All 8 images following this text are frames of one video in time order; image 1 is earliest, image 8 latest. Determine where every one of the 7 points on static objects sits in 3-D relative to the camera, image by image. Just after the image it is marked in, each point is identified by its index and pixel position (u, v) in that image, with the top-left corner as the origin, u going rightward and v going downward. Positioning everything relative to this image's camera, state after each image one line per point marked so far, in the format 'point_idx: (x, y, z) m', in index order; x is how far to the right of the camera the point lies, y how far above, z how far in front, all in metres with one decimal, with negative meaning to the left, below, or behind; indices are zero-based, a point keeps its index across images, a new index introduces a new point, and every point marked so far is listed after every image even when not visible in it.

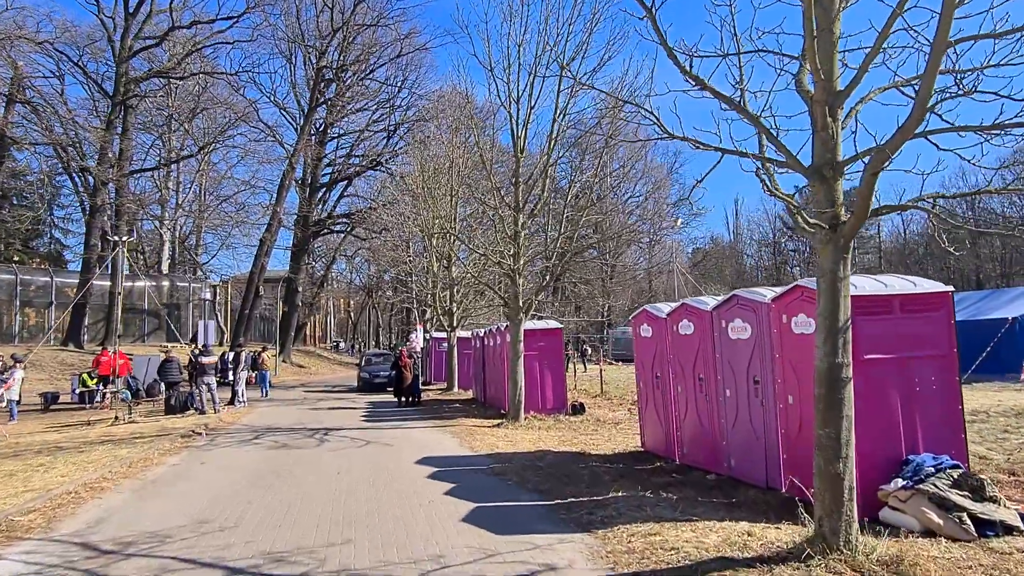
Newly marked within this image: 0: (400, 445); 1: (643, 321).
0: (-2.0, -2.8, +13.2) m
1: (+2.1, -0.5, +11.9) m
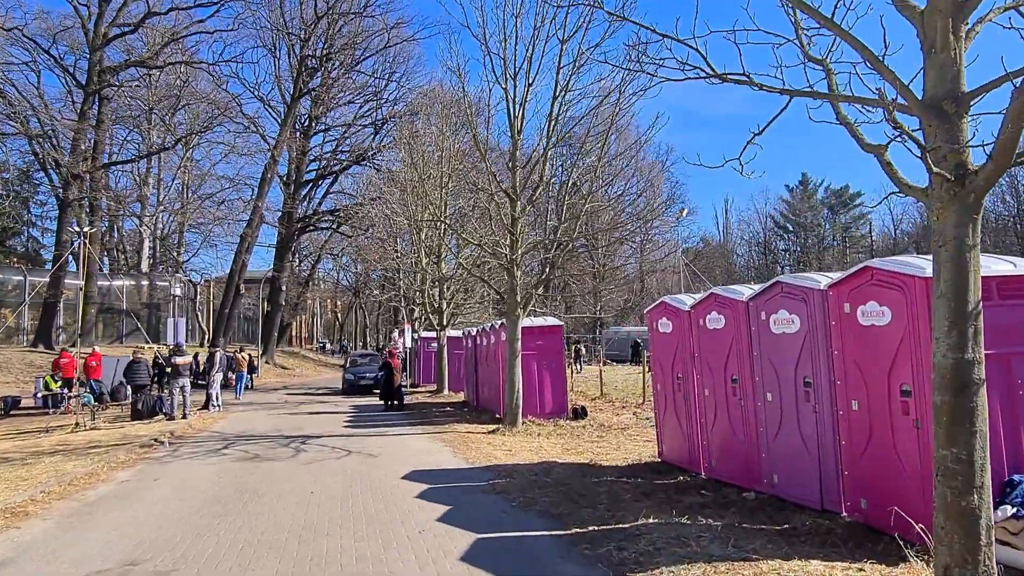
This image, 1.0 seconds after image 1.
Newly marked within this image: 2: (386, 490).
0: (-2.0, -2.7, +11.8) m
1: (+2.1, -0.4, +10.5) m
2: (-1.6, -2.5, +9.2) m
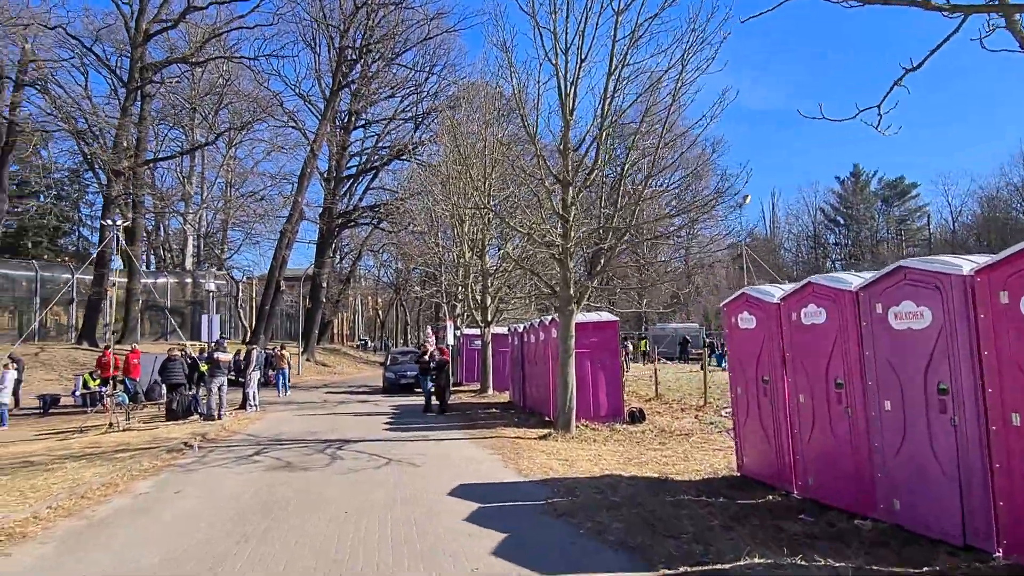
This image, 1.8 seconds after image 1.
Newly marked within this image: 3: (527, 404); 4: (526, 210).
0: (-1.2, -2.6, +10.7) m
1: (+2.9, -0.3, +9.1) m
2: (-0.9, -2.4, +8.0) m
3: (+0.4, -3.1, +19.6) m
4: (+0.4, +1.9, +17.9) m
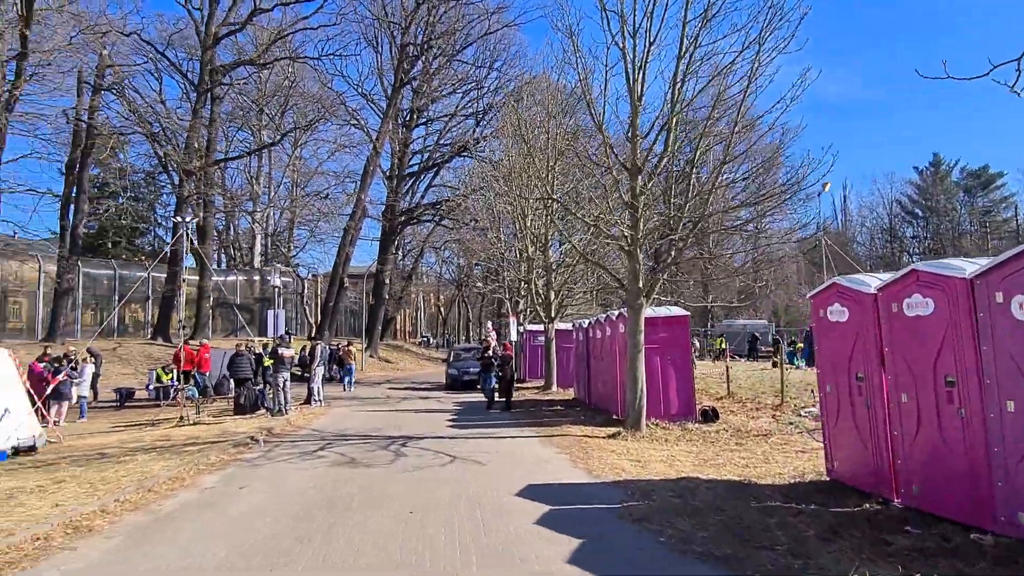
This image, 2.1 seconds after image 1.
0: (-0.2, -2.5, +10.3) m
1: (+3.7, -0.1, +8.4) m
2: (-0.1, -2.3, +7.6) m
3: (+2.1, -2.9, +19.0) m
4: (+1.9, +2.0, +17.3) m
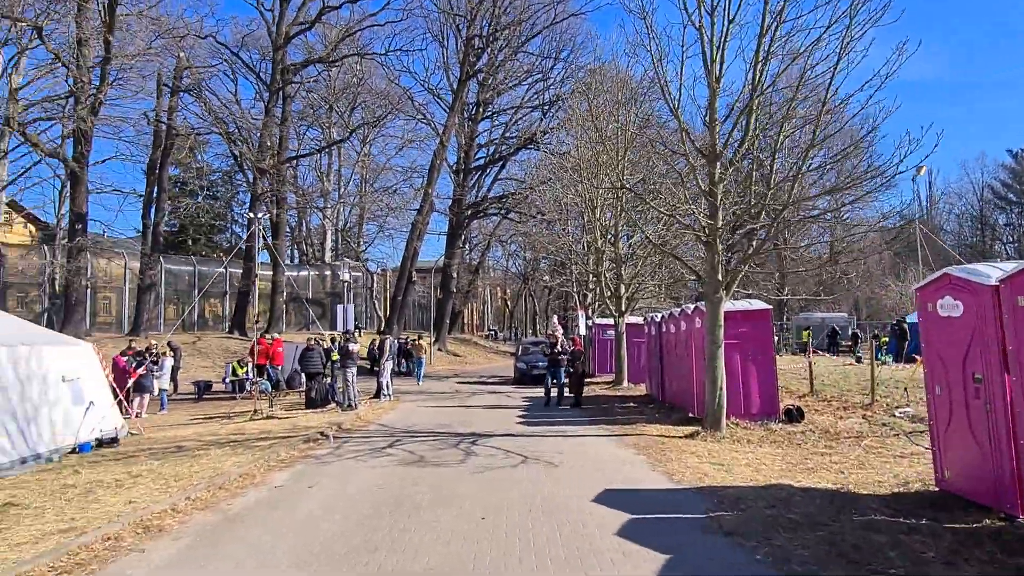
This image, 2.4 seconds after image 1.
0: (+0.8, -2.4, +9.9) m
1: (+4.5, 0.0, +7.6) m
2: (+0.6, -2.2, +7.2) m
3: (+3.9, -2.8, +18.4) m
4: (+3.5, +2.2, +16.6) m
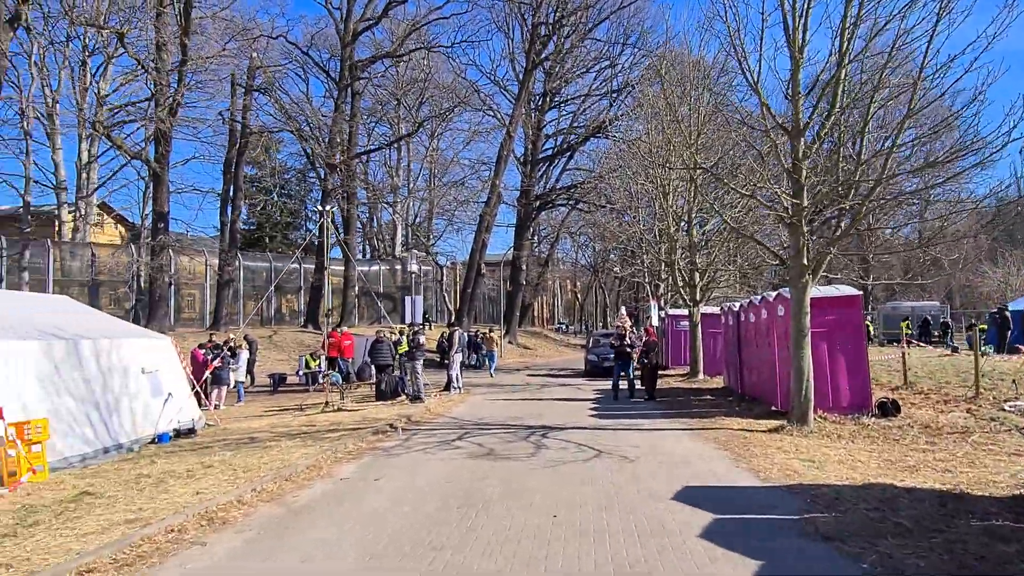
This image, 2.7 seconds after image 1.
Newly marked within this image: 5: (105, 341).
0: (+1.7, -2.2, +9.3) m
1: (+5.2, +0.2, +6.8) m
2: (+1.3, -2.1, +6.7) m
3: (+5.6, -2.5, +17.5) m
4: (+5.0, +2.5, +15.8) m
5: (-7.9, -1.0, +14.3) m
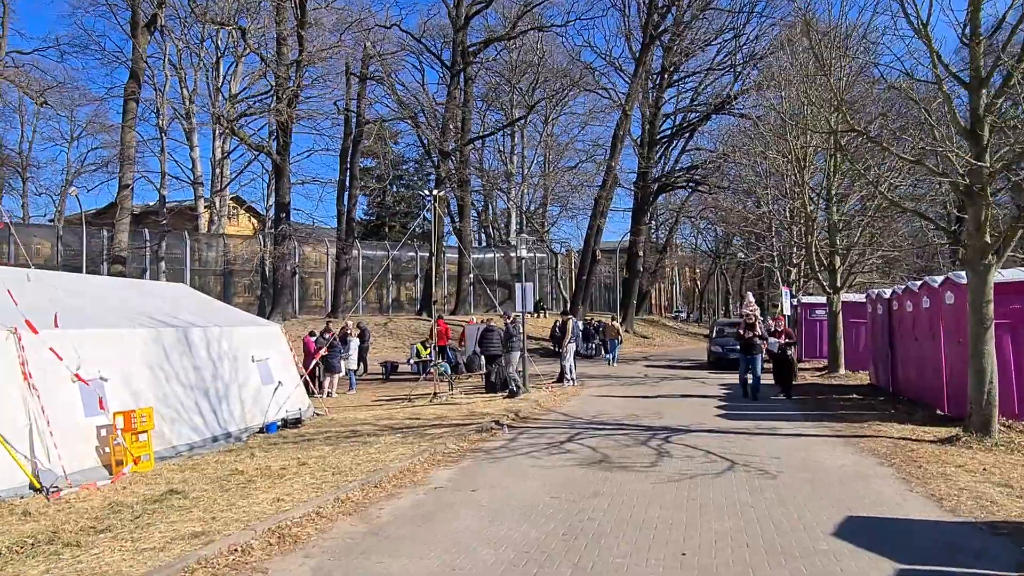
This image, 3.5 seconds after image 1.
0: (+3.0, -2.0, +7.8) m
1: (+6.0, +0.3, +4.7) m
2: (+2.2, -1.9, +5.3) m
3: (+8.1, -2.1, +15.3) m
4: (+7.2, +2.8, +13.6) m
5: (-5.8, -0.8, +14.2) m
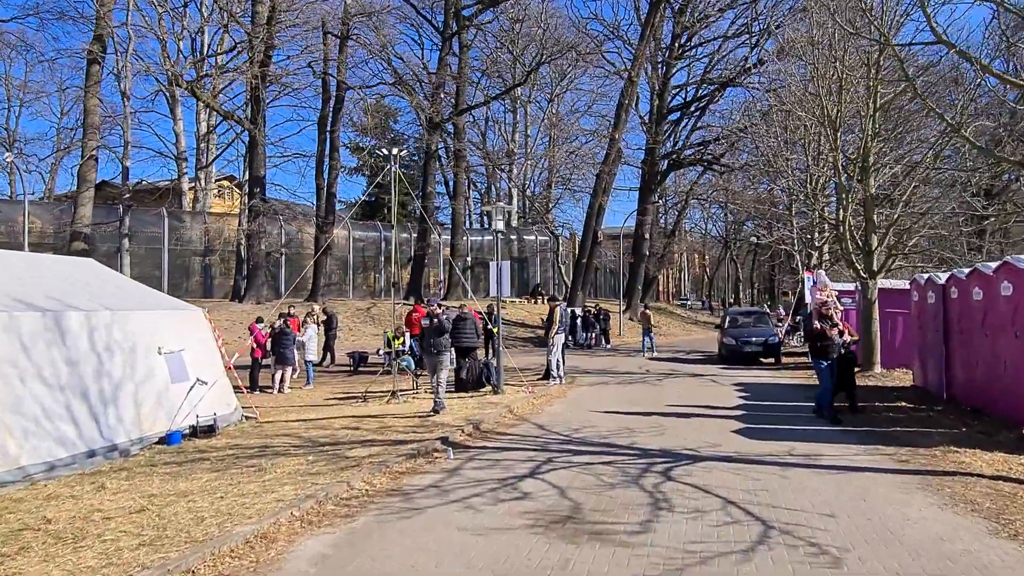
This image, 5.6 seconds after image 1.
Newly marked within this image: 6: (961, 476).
0: (+2.3, -1.8, +4.9) m
1: (+5.3, +0.4, +1.7) m
2: (+1.5, -1.8, +2.4) m
3: (+7.5, -1.8, +12.3) m
4: (+6.7, +3.1, +10.5) m
5: (-6.3, -0.4, +11.4) m
6: (+4.4, -1.9, +7.3) m
